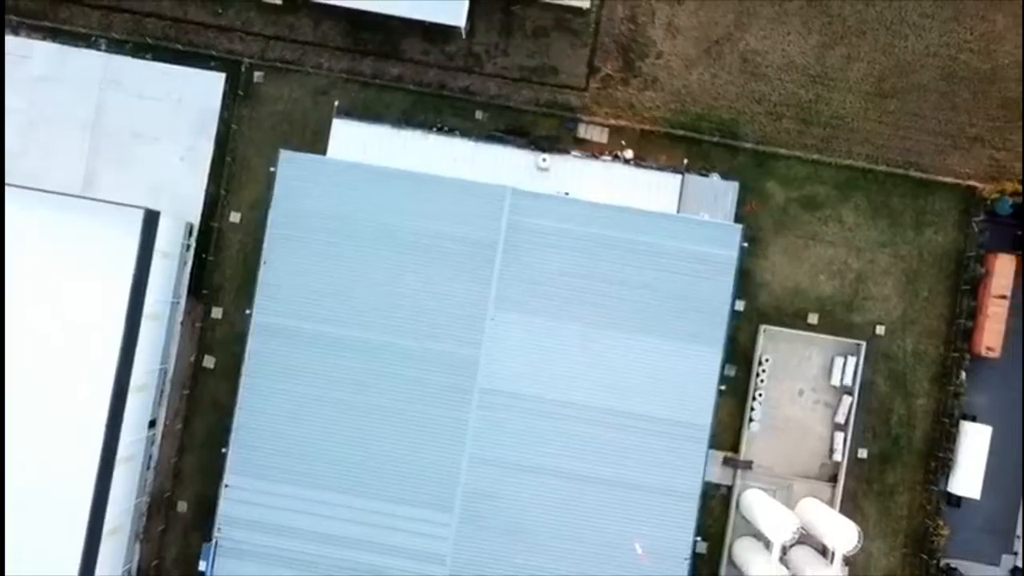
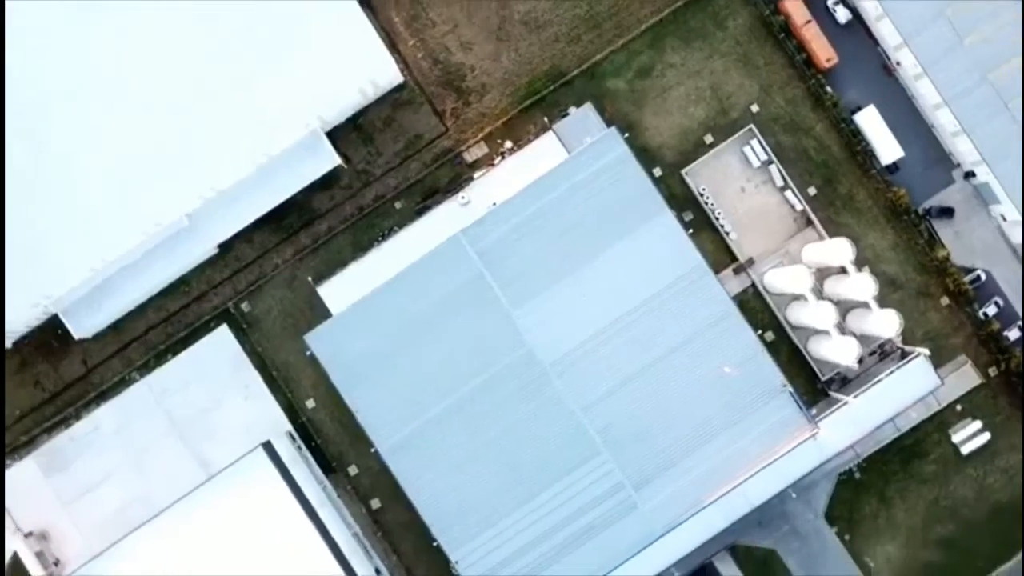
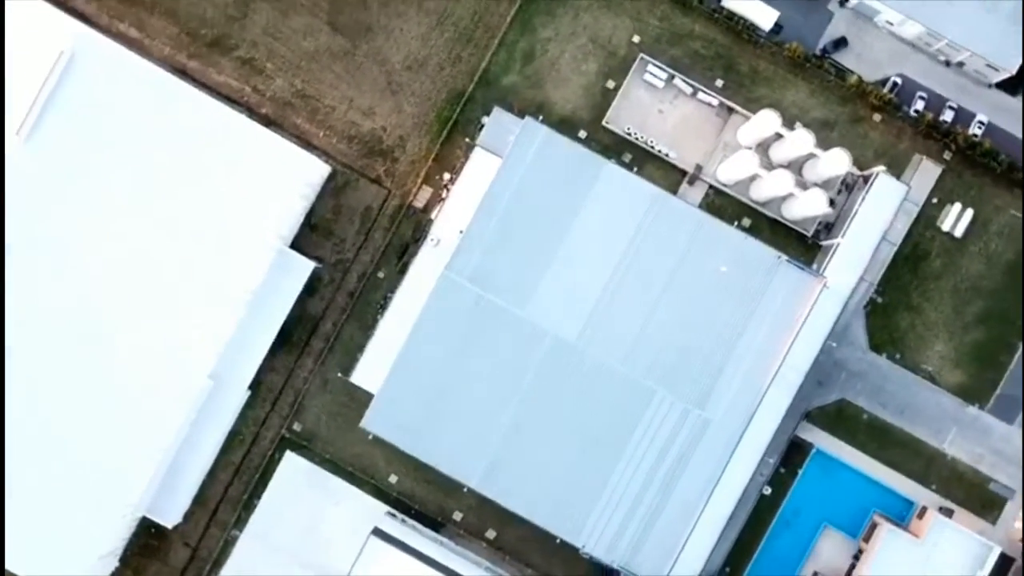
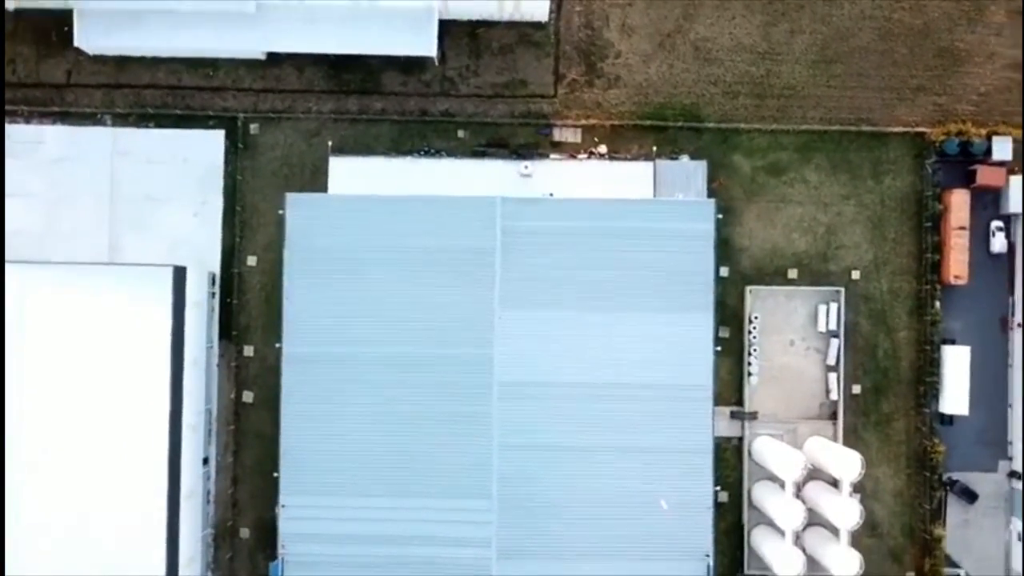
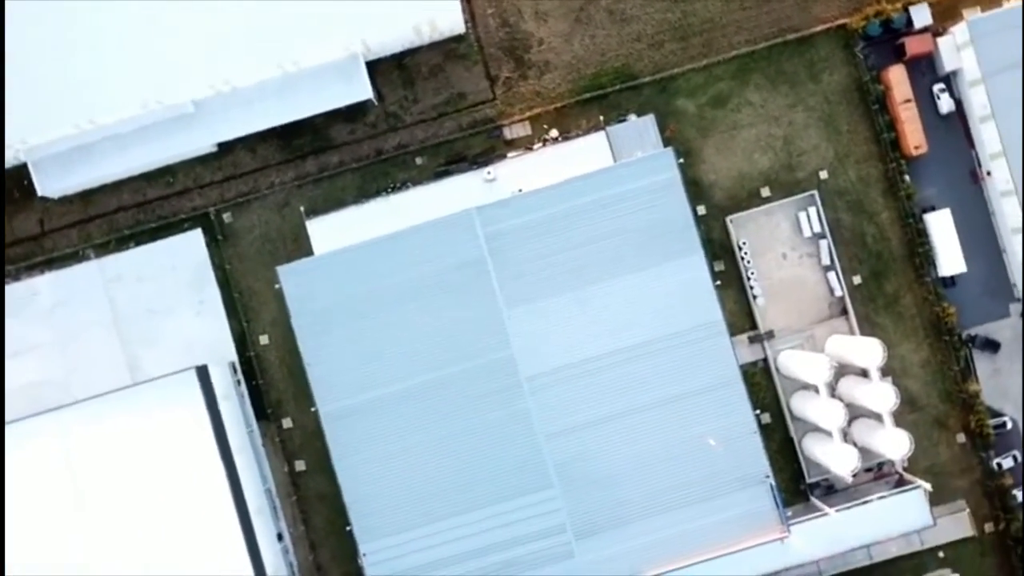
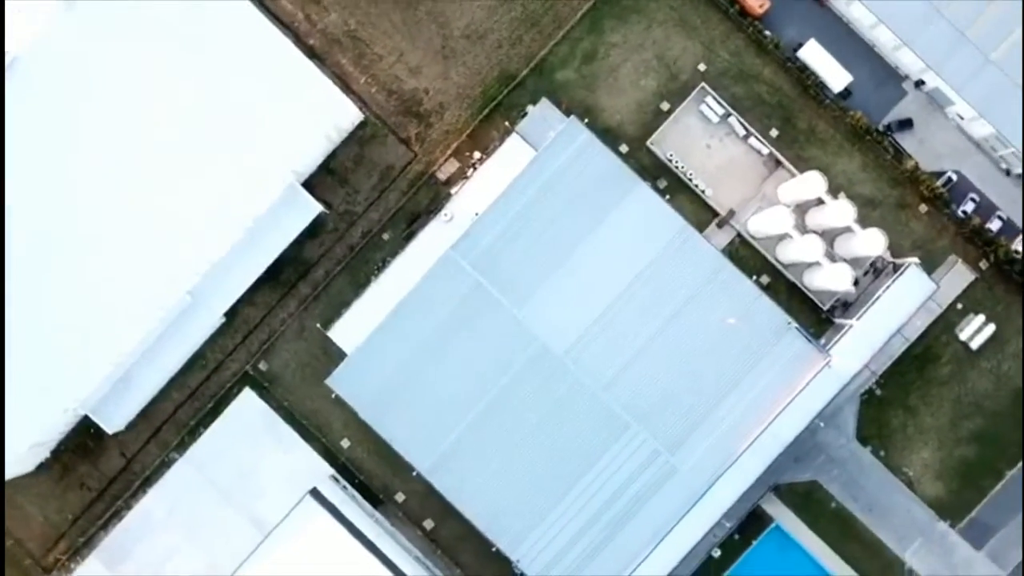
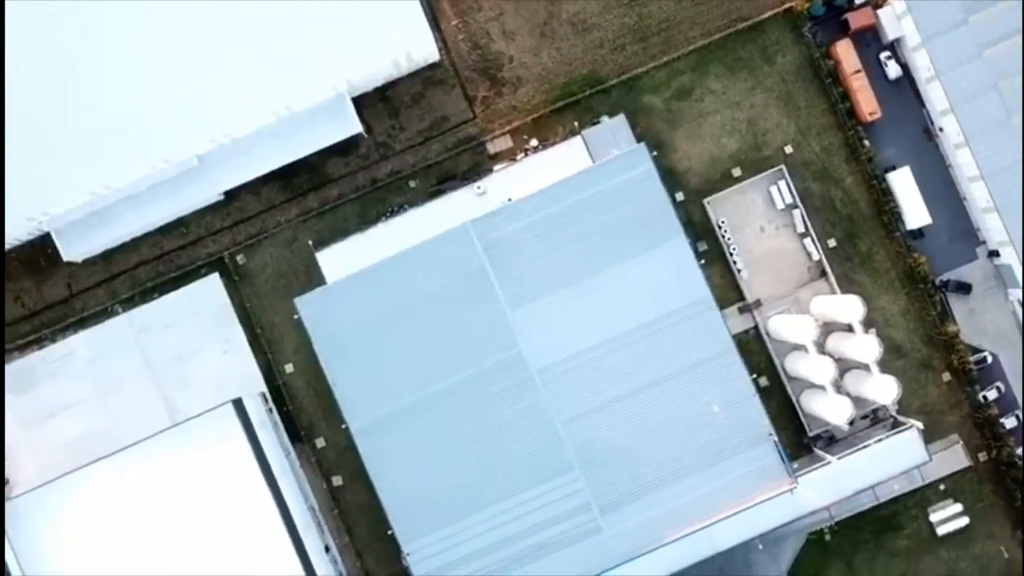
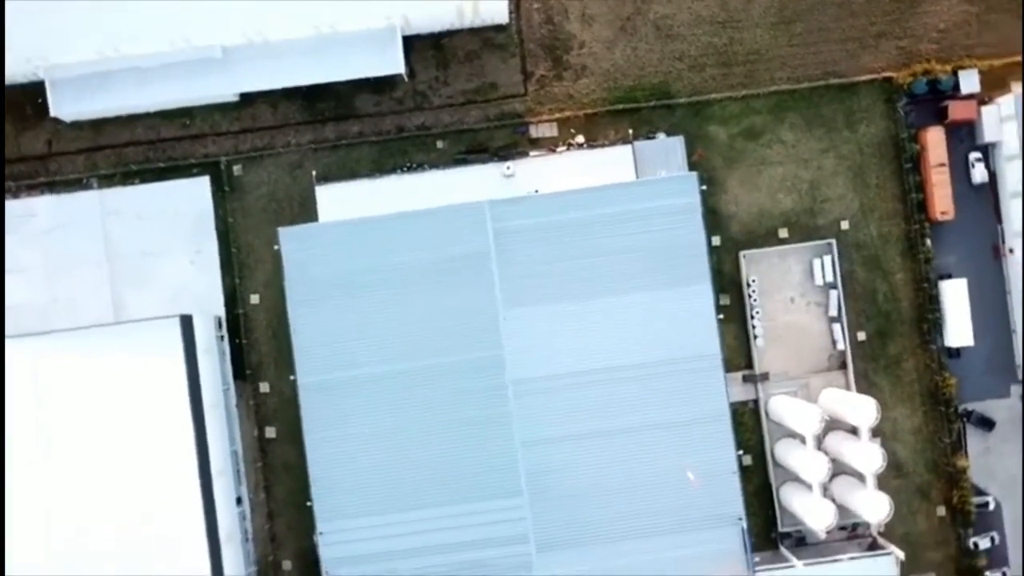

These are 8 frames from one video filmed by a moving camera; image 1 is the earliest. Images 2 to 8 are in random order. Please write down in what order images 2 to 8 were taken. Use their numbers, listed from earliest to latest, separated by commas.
4, 8, 5, 7, 2, 6, 3
